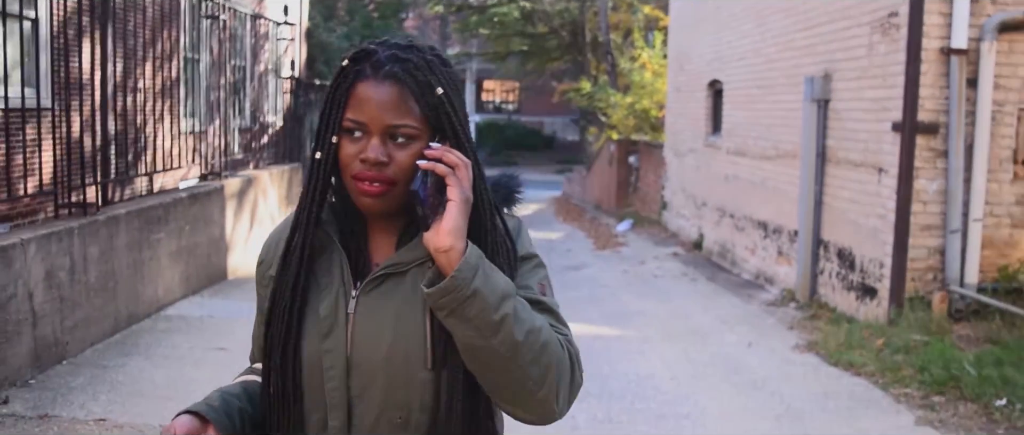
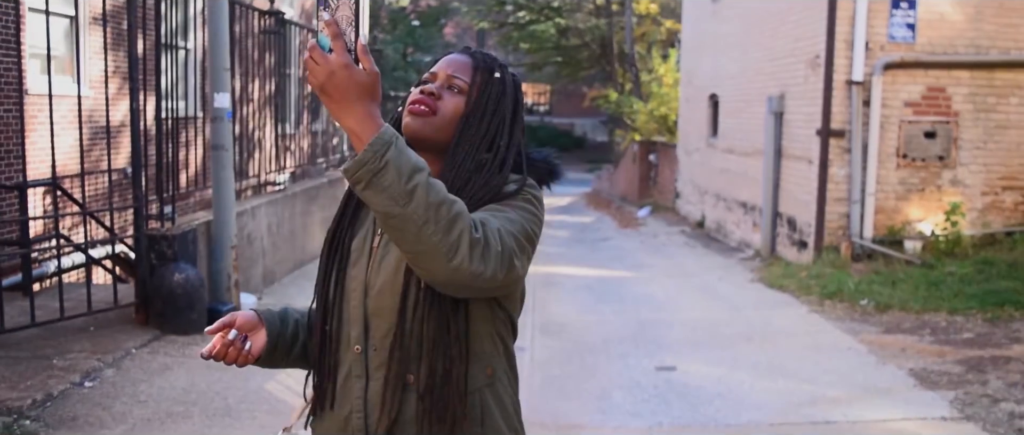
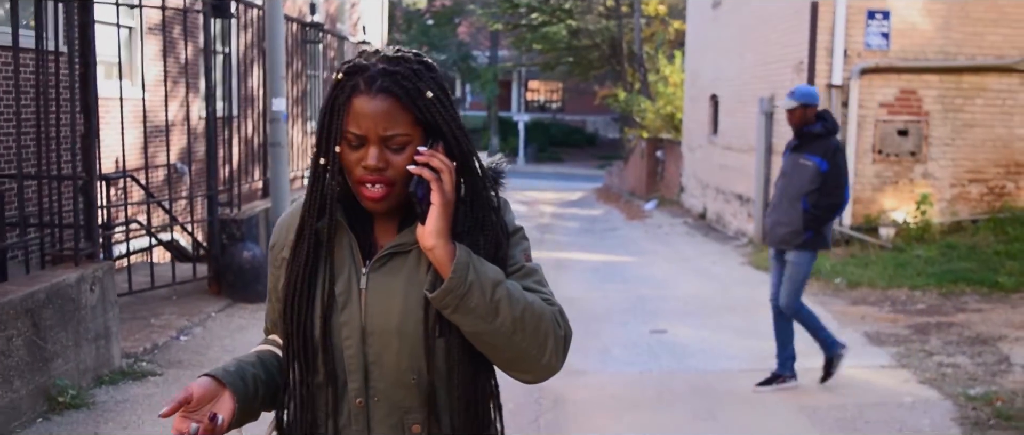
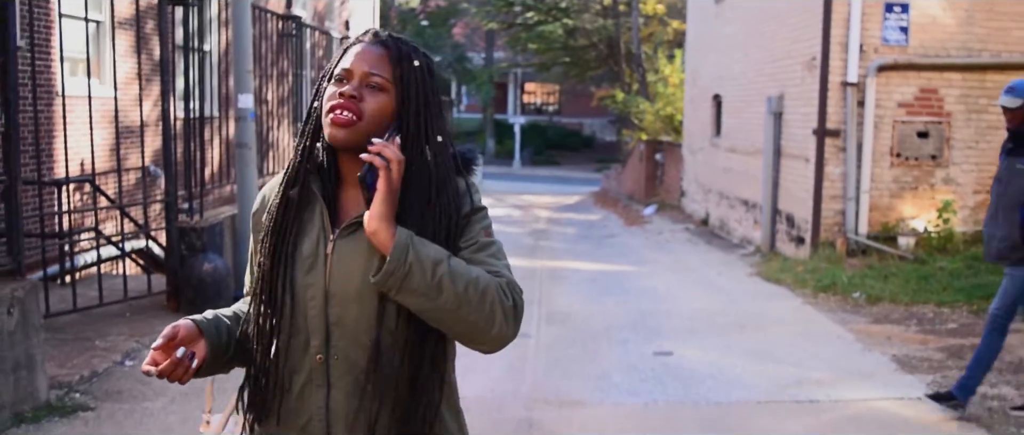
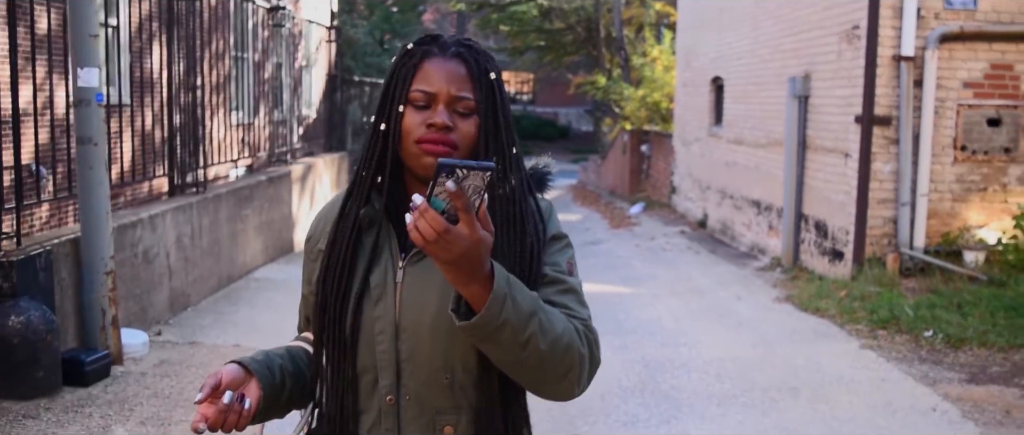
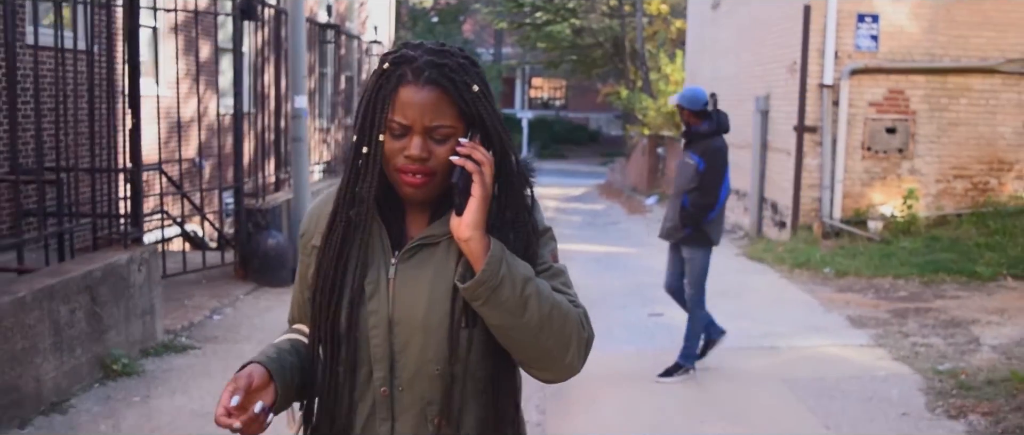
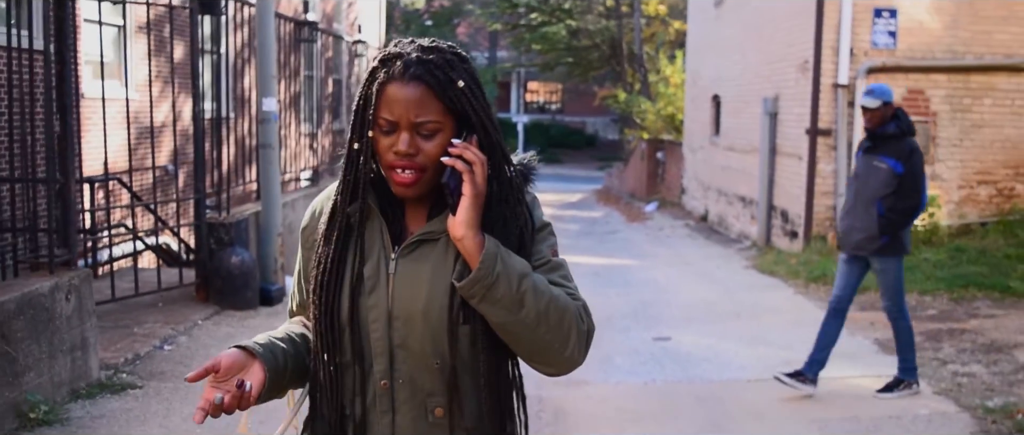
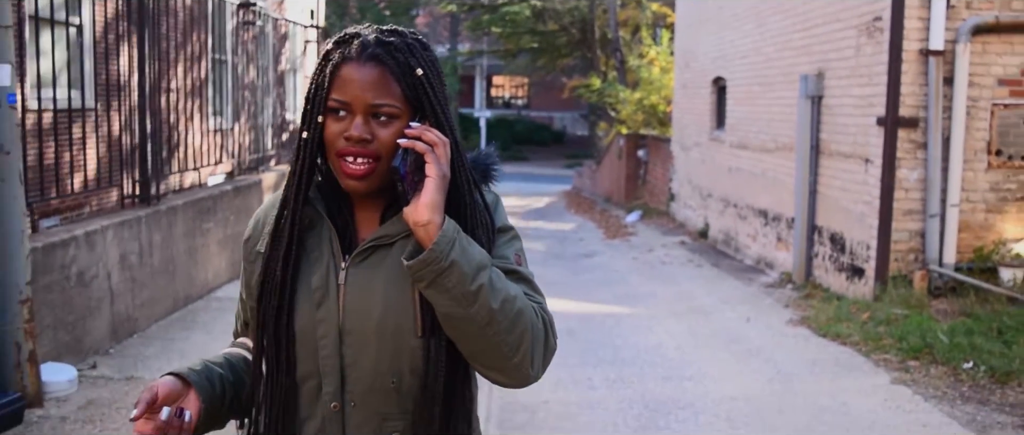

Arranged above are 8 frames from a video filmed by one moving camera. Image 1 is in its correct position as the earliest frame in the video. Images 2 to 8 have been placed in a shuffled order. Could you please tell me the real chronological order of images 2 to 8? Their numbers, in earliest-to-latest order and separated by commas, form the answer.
8, 5, 2, 4, 7, 3, 6
